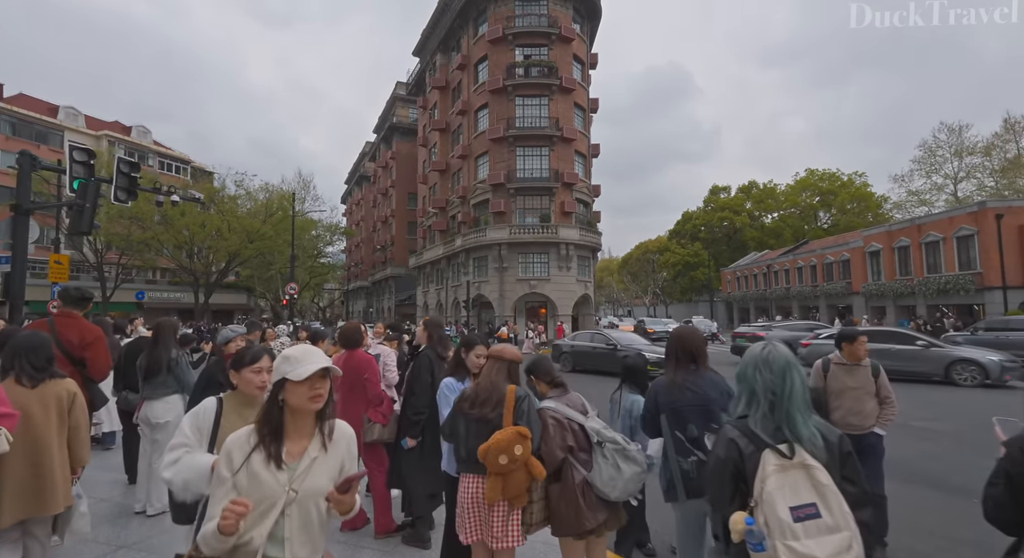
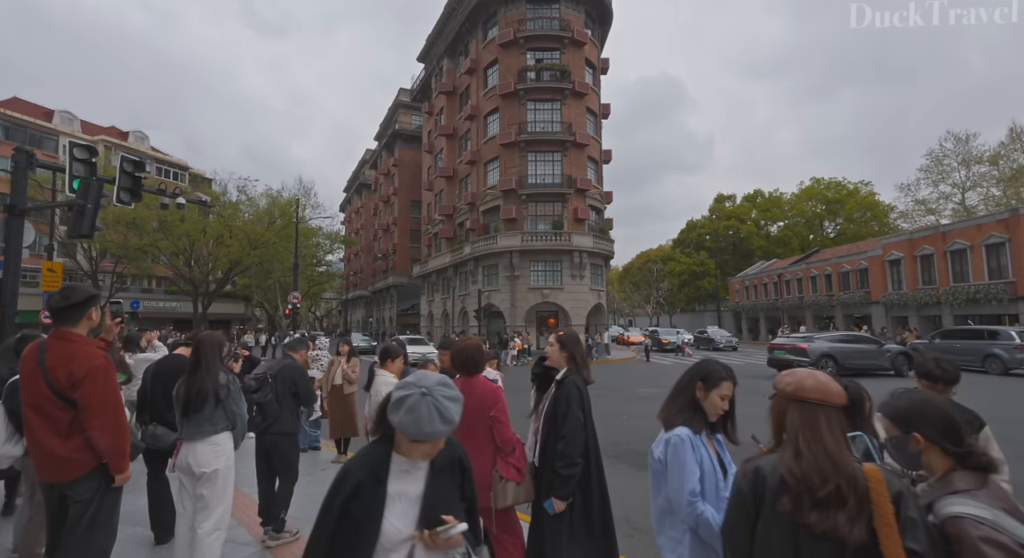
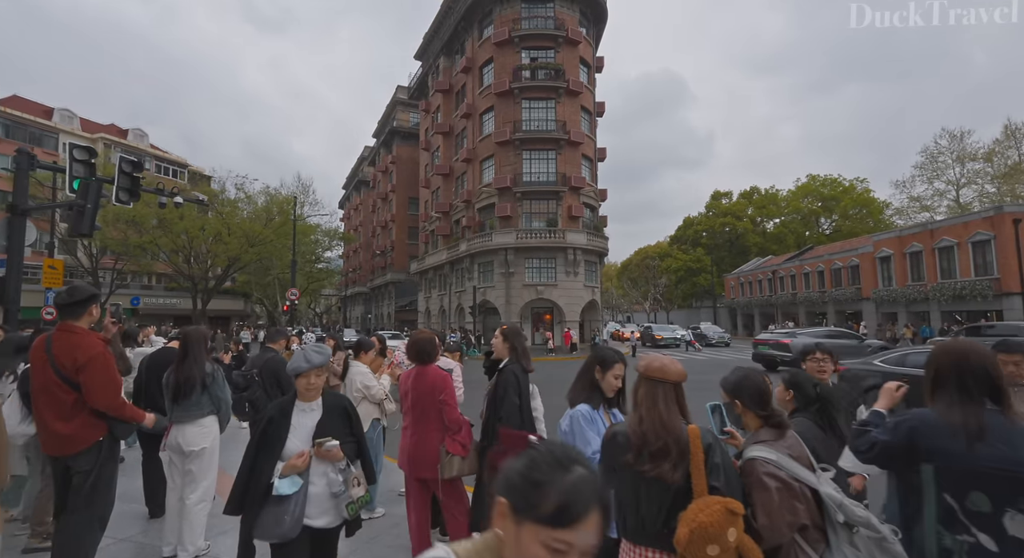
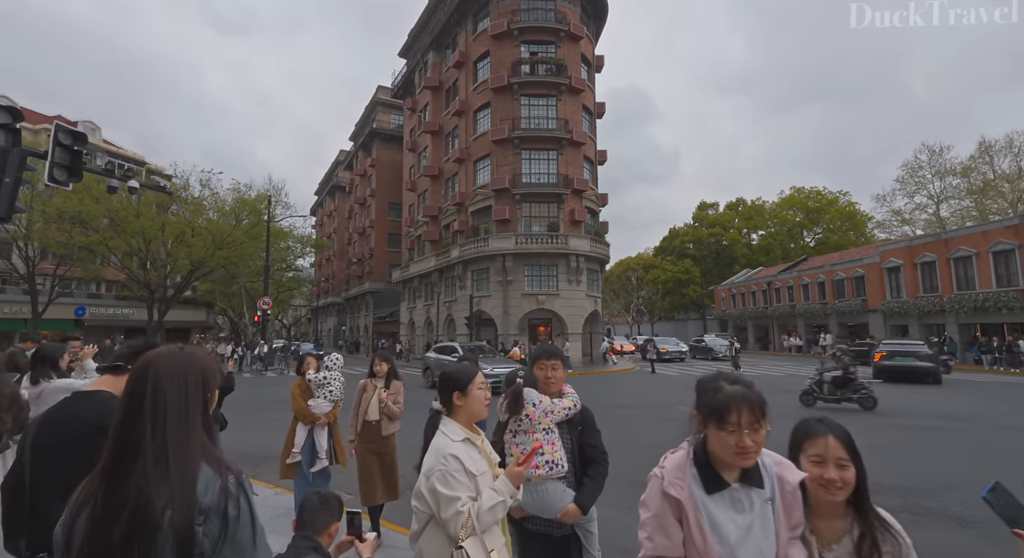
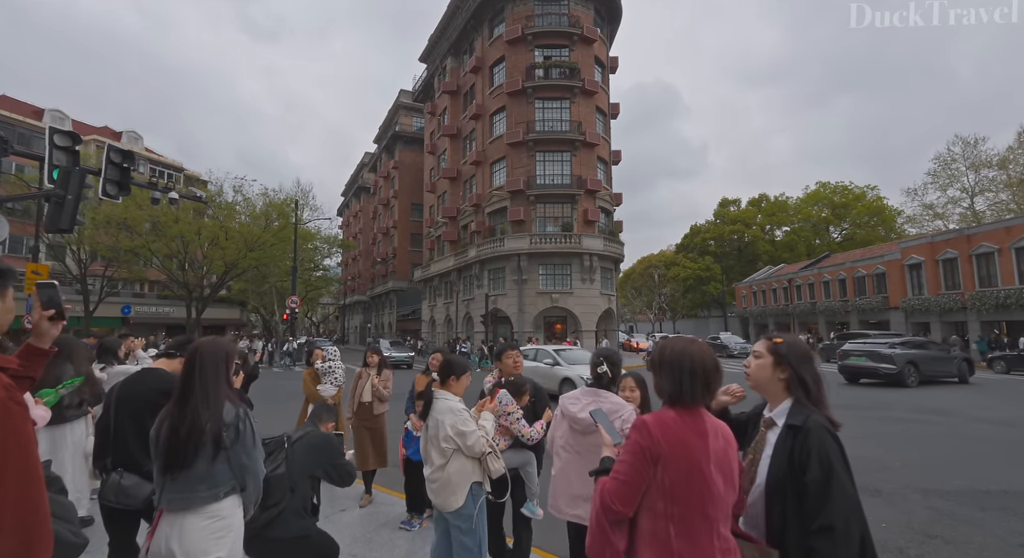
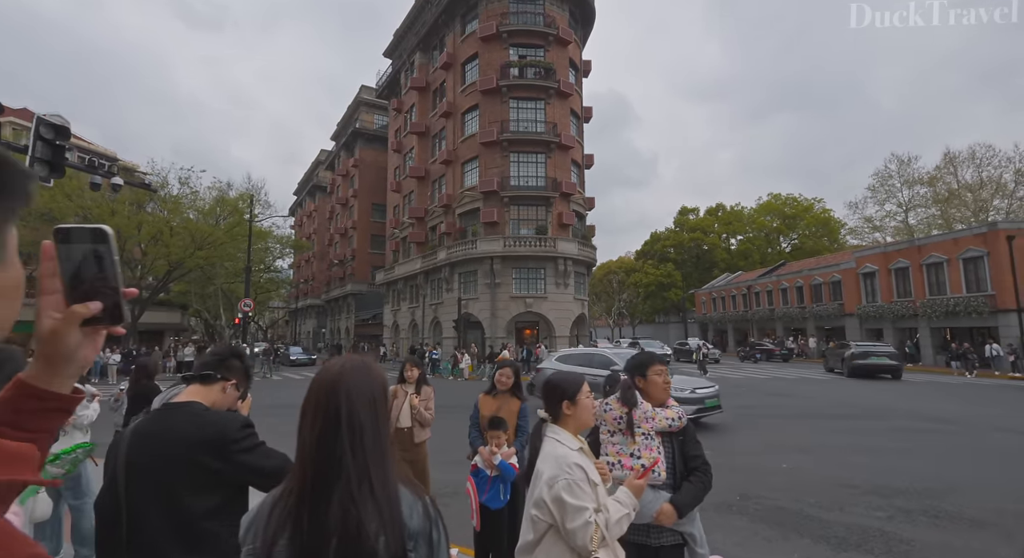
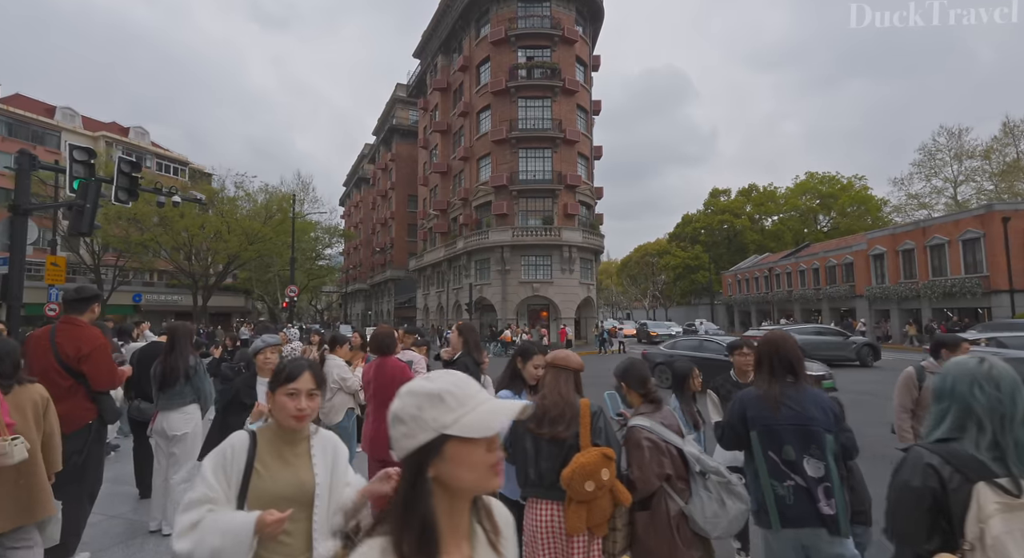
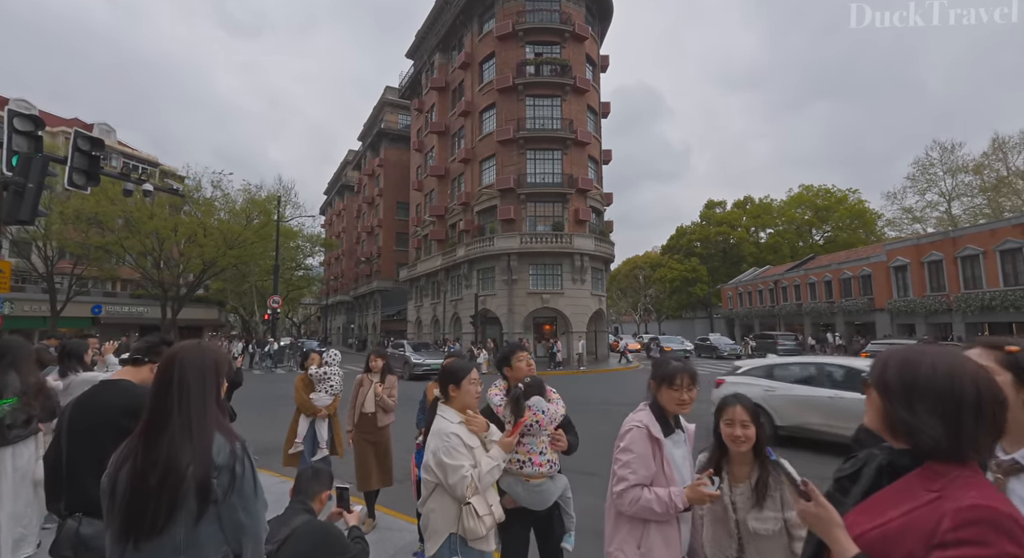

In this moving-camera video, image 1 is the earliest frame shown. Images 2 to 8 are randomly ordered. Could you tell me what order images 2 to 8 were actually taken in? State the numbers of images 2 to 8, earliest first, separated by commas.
7, 3, 2, 5, 8, 4, 6
